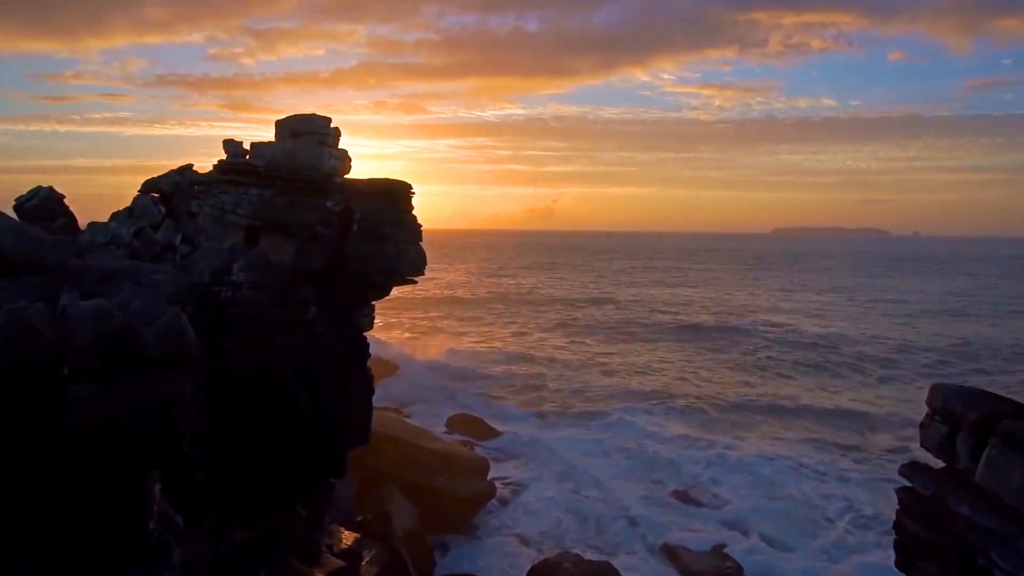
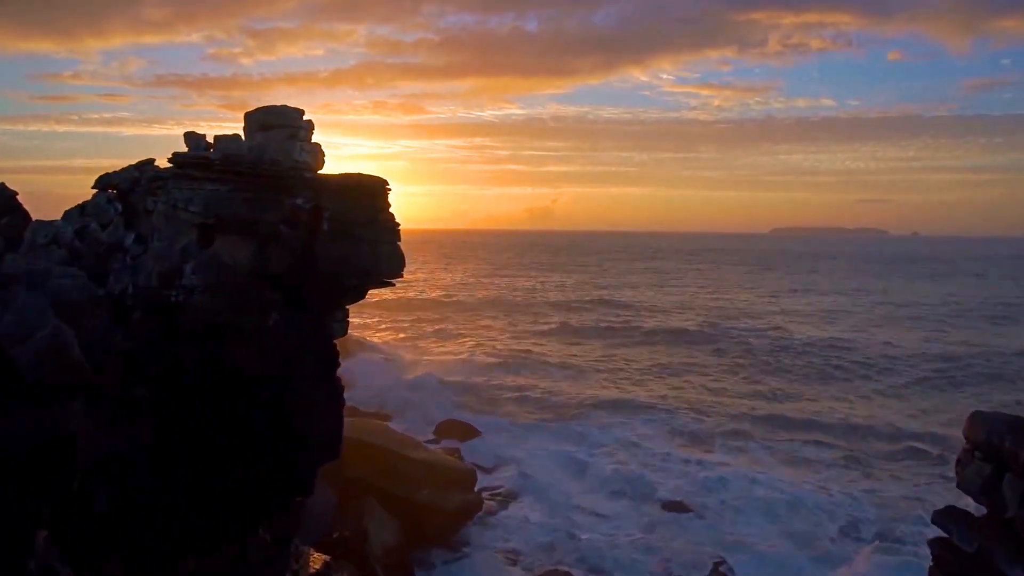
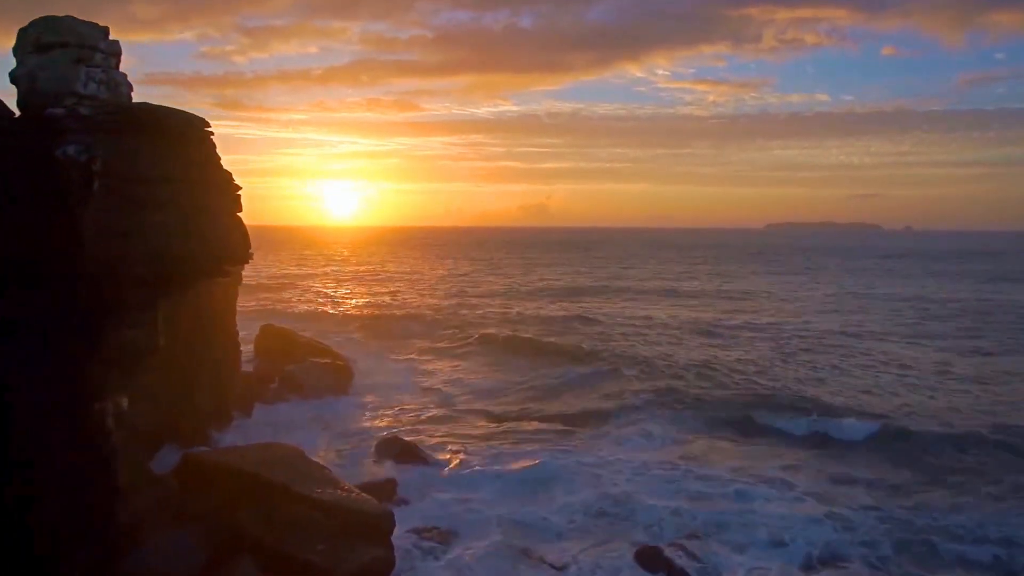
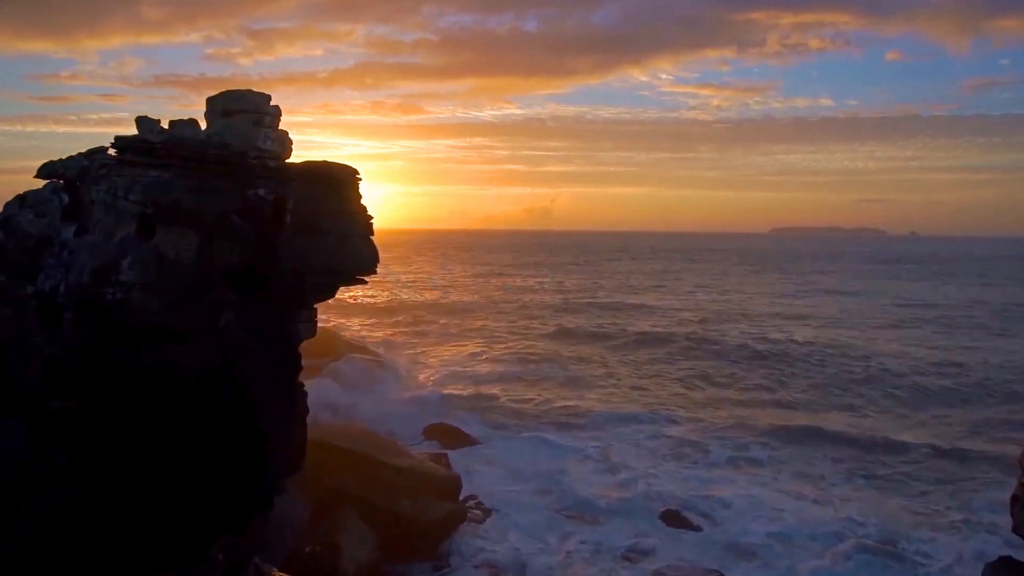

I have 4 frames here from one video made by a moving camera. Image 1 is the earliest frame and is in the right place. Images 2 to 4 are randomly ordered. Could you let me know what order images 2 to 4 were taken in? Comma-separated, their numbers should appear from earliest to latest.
2, 4, 3
